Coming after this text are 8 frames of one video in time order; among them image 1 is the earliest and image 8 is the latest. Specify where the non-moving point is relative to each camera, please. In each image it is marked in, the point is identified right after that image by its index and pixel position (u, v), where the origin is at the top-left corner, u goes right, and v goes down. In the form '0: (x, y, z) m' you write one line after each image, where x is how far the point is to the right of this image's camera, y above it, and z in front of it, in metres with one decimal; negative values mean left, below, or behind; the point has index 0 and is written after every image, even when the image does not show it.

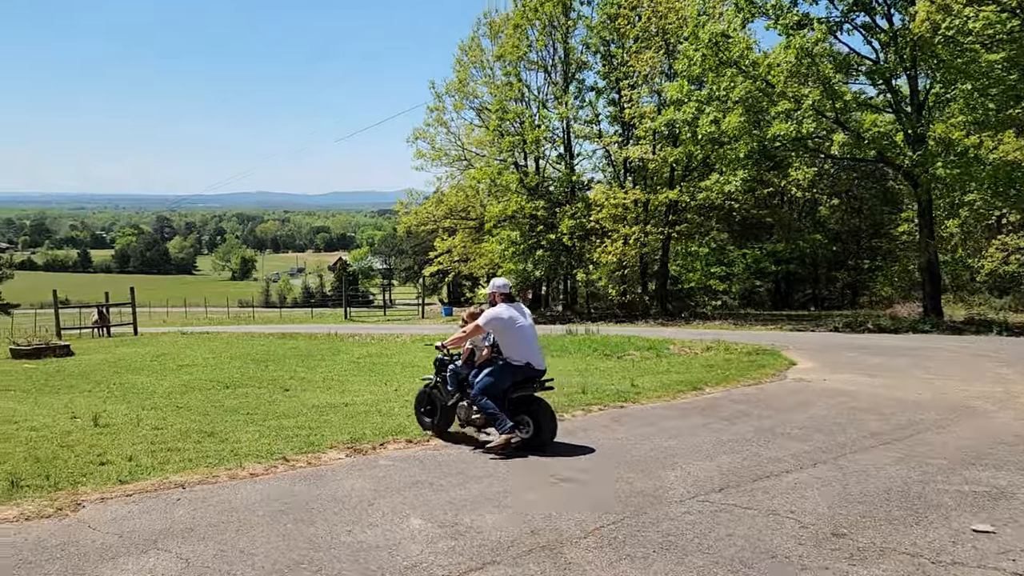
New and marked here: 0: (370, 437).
0: (-1.5, -1.5, +8.5) m
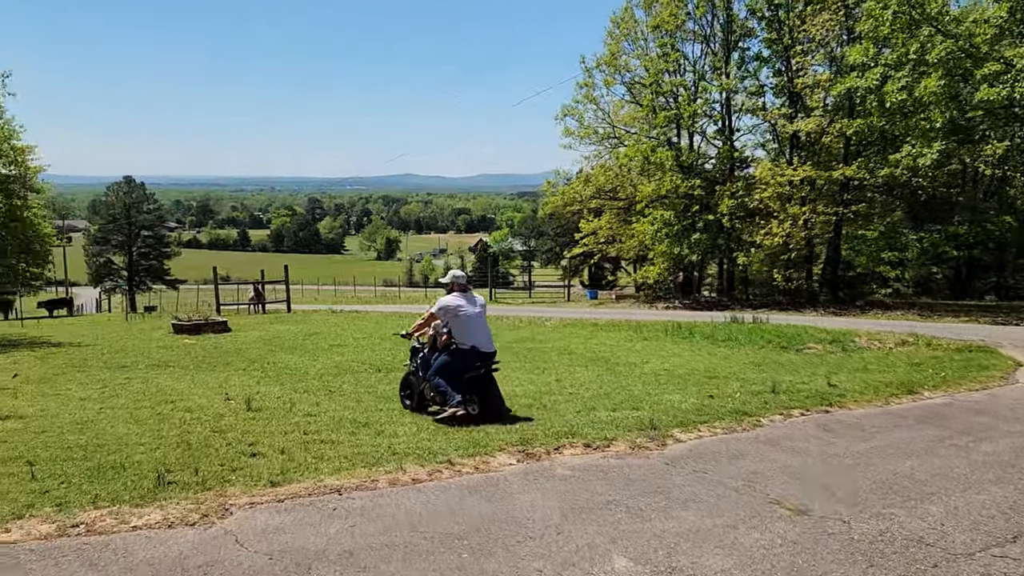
0: (+0.3, -1.3, +7.5) m
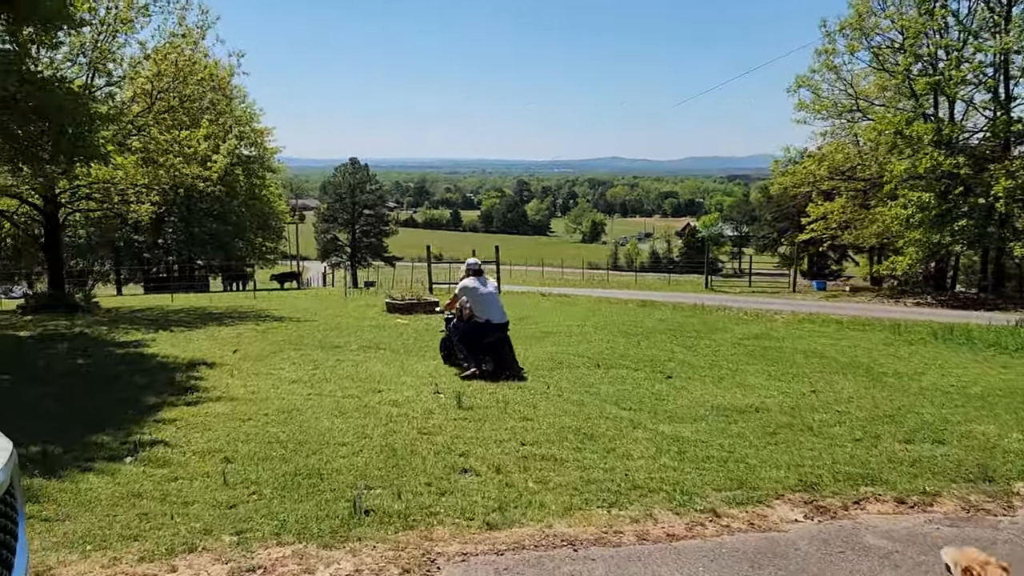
0: (+2.1, -1.3, +5.7) m
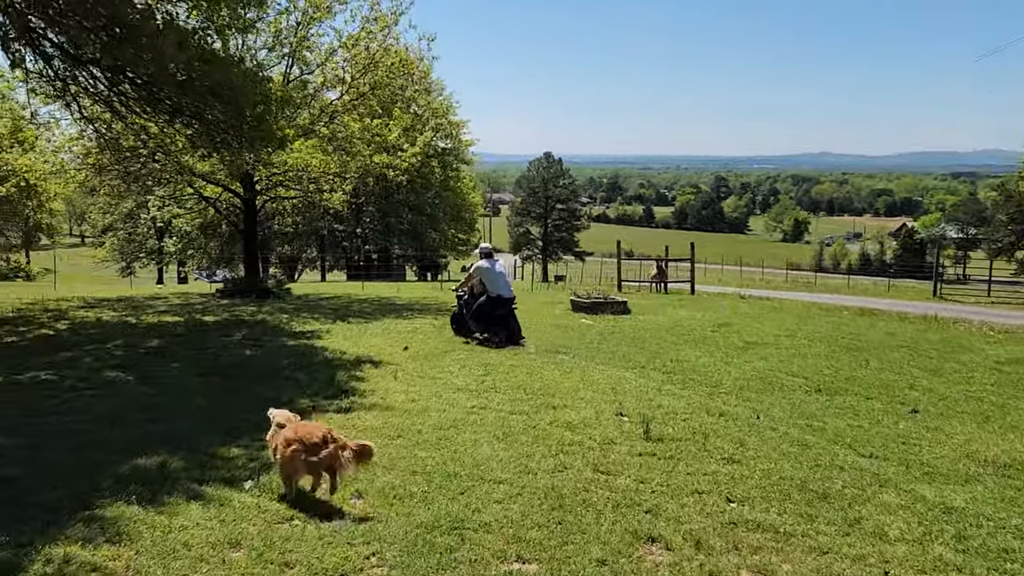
0: (+3.1, -1.4, +3.6) m
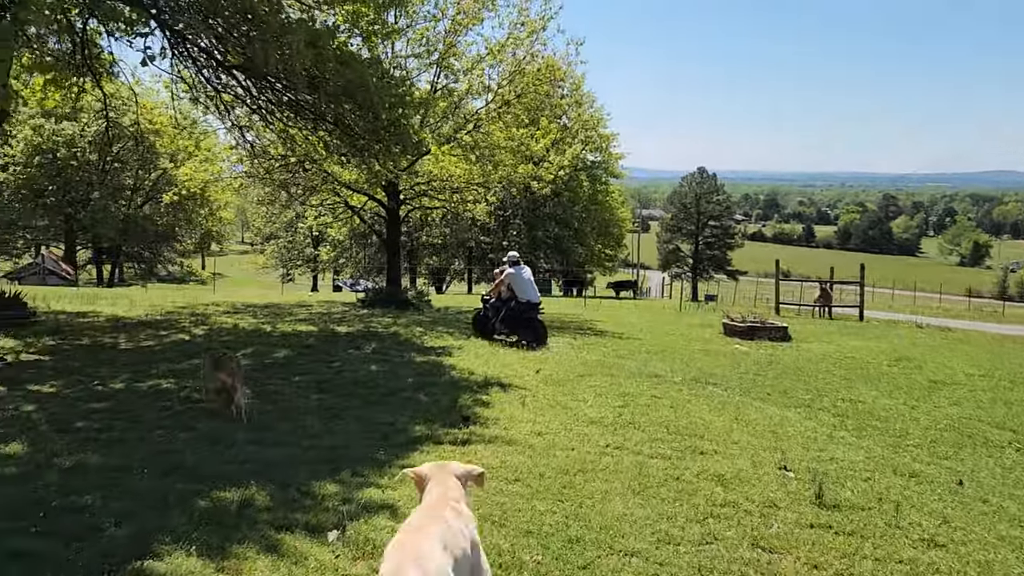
0: (+3.4, -1.6, +2.0) m
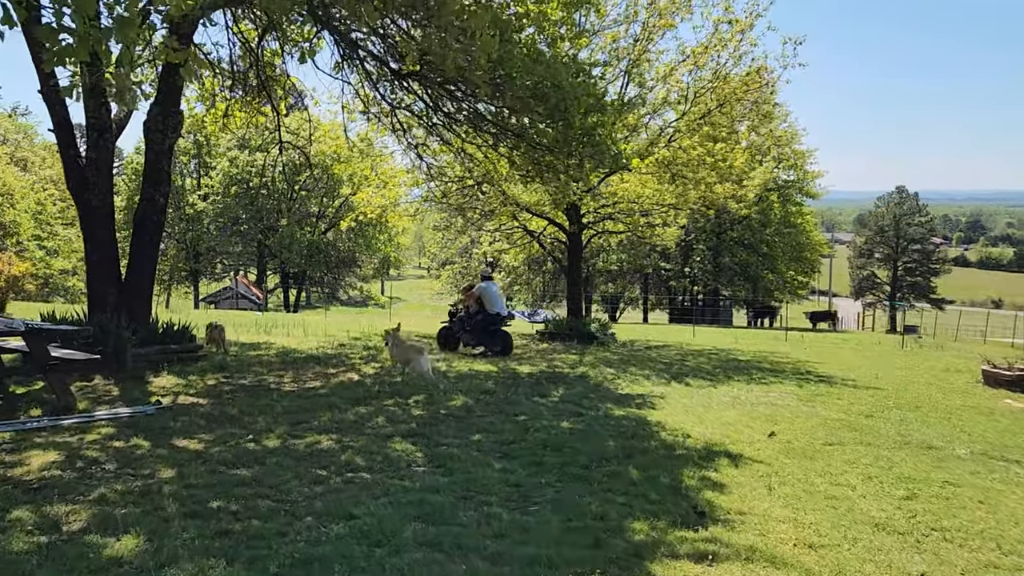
0: (+3.9, -1.8, -0.7) m
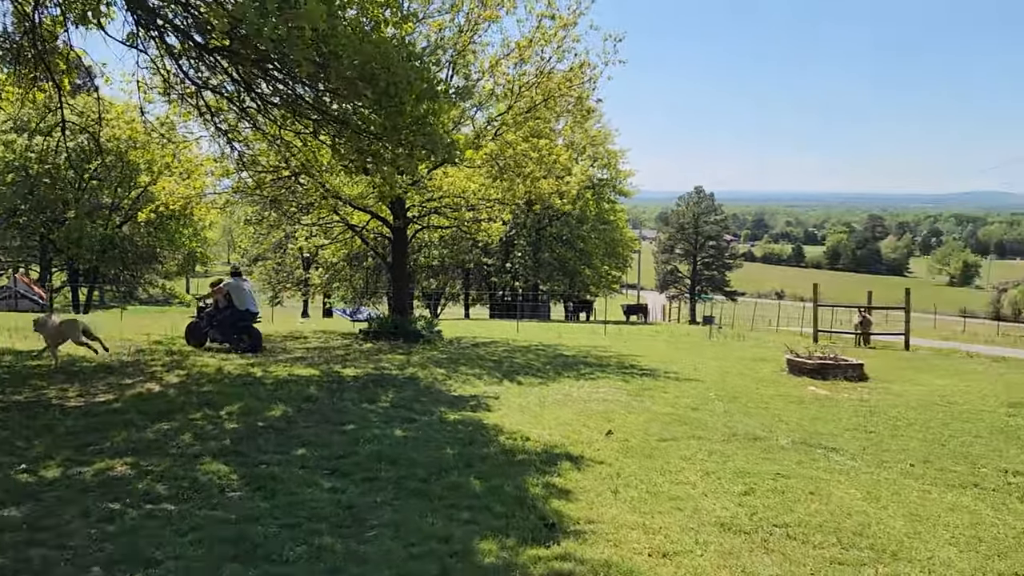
0: (+4.2, -1.8, -0.3) m
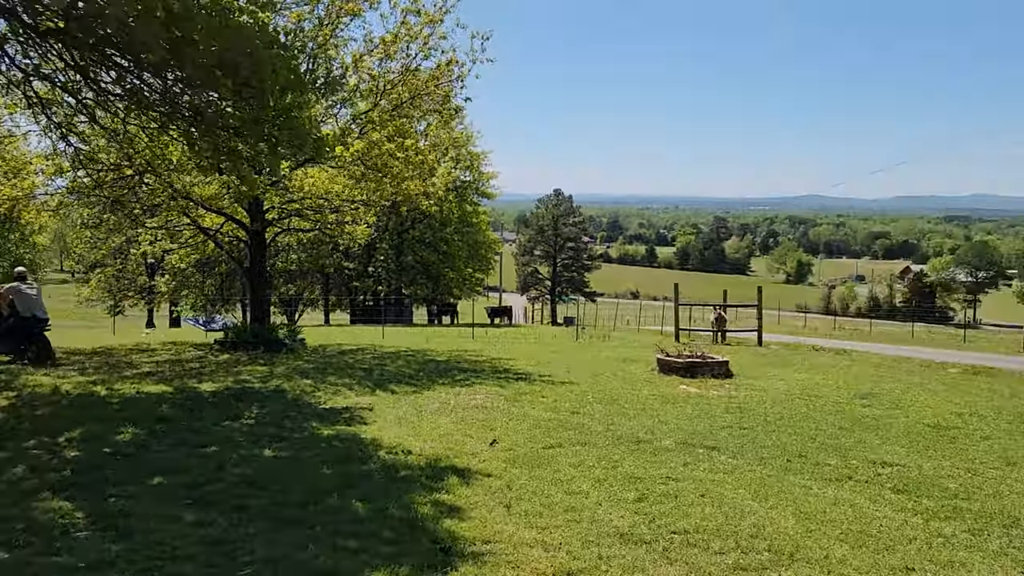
0: (+4.4, -1.7, 0.0) m
